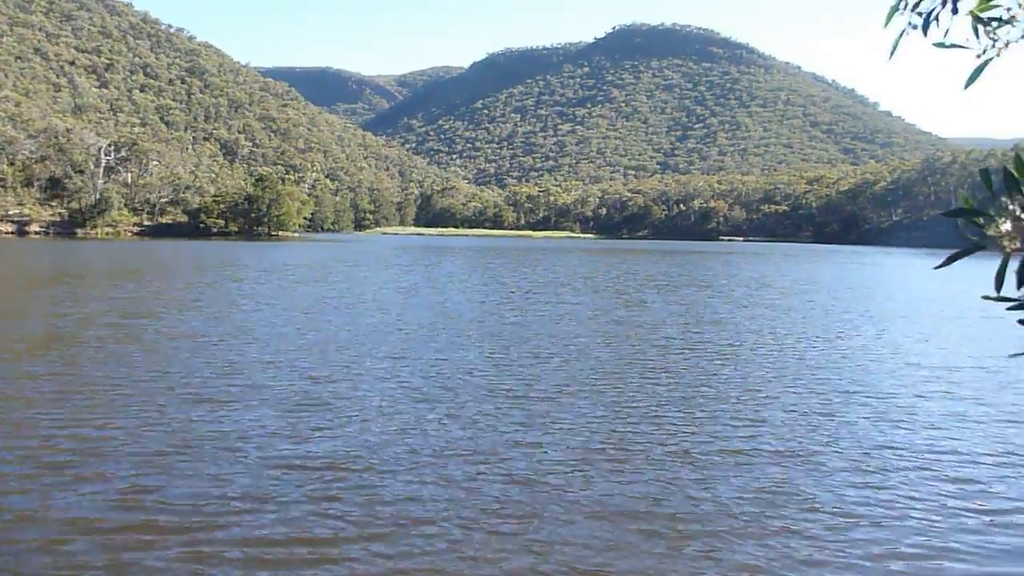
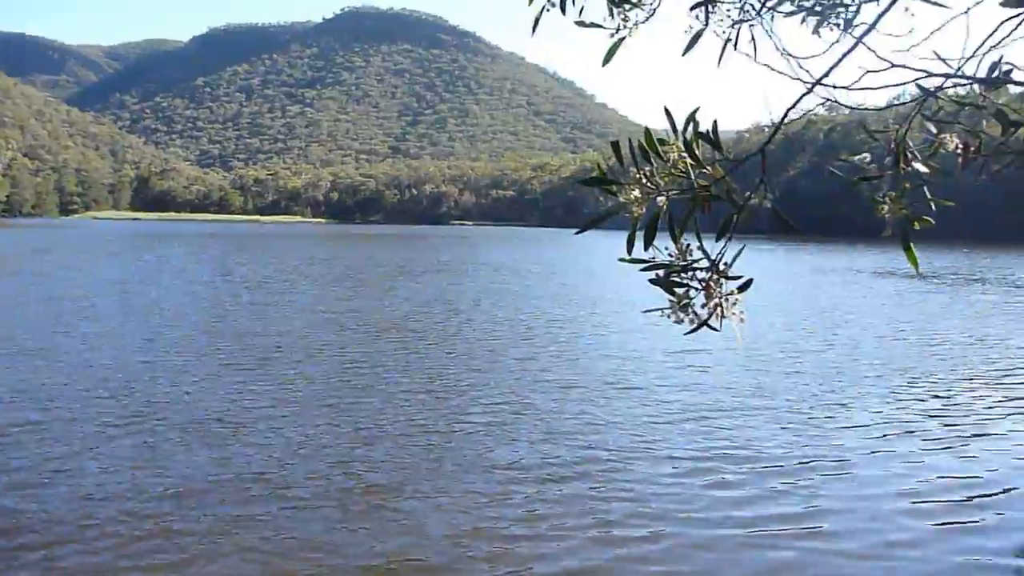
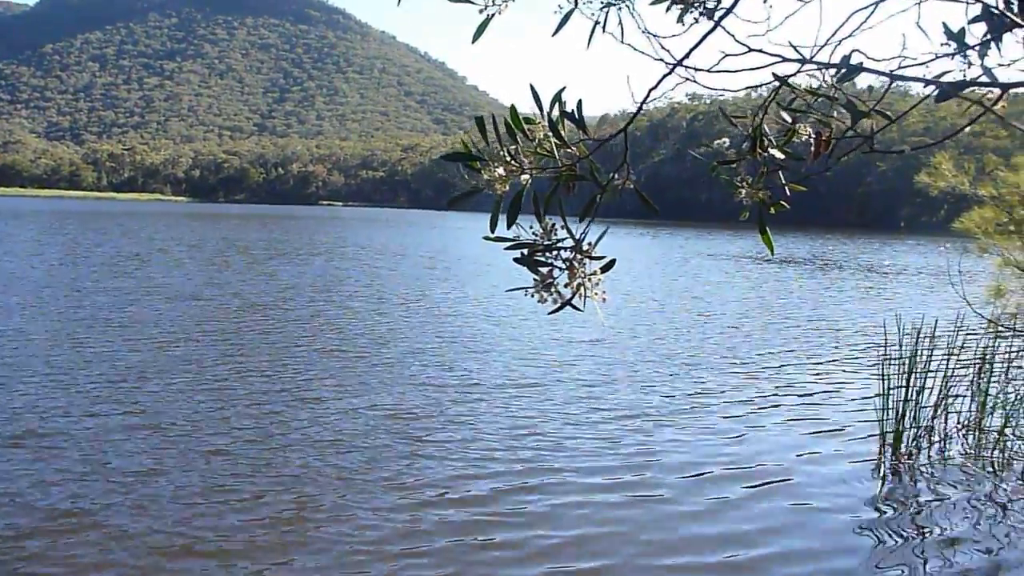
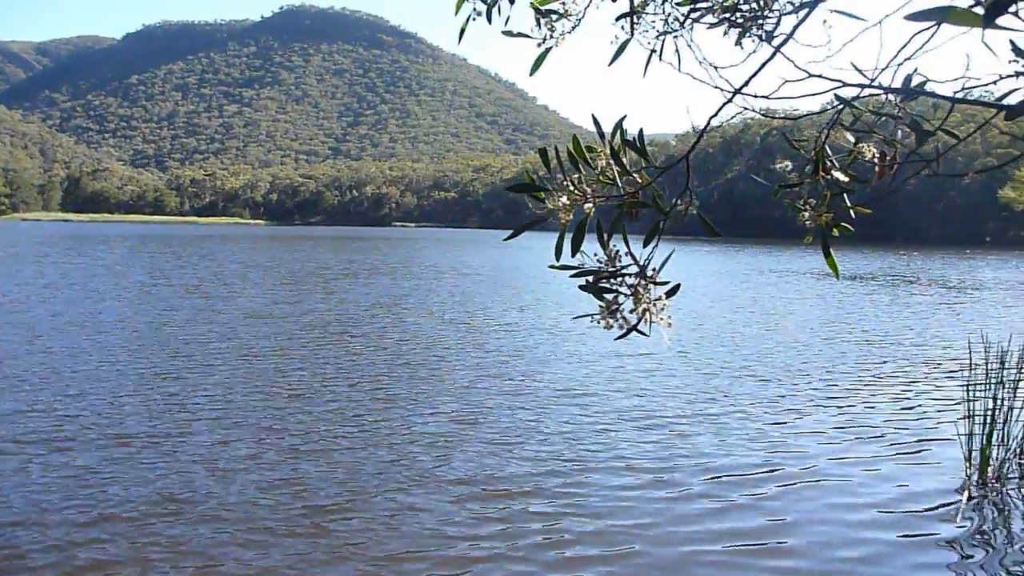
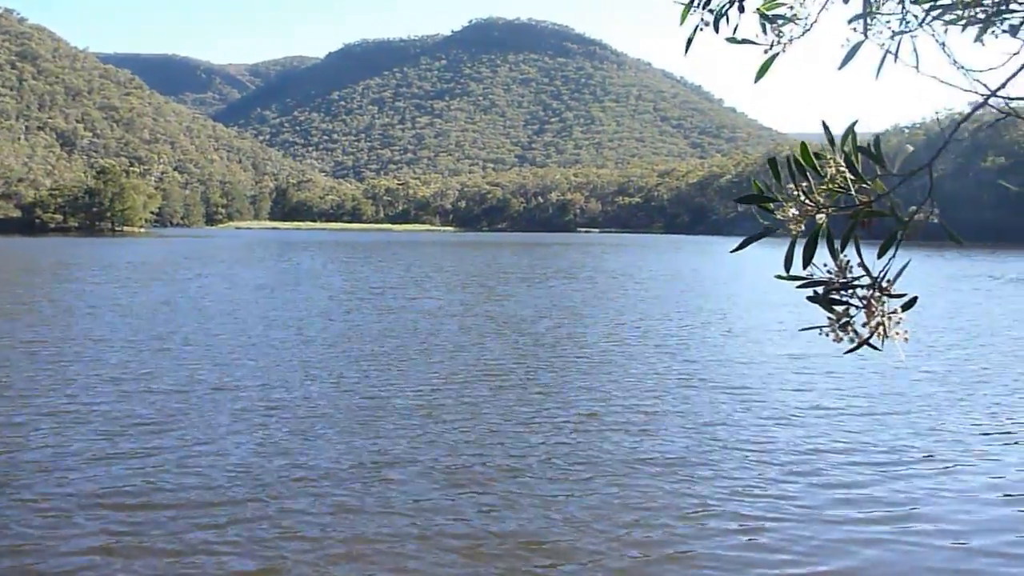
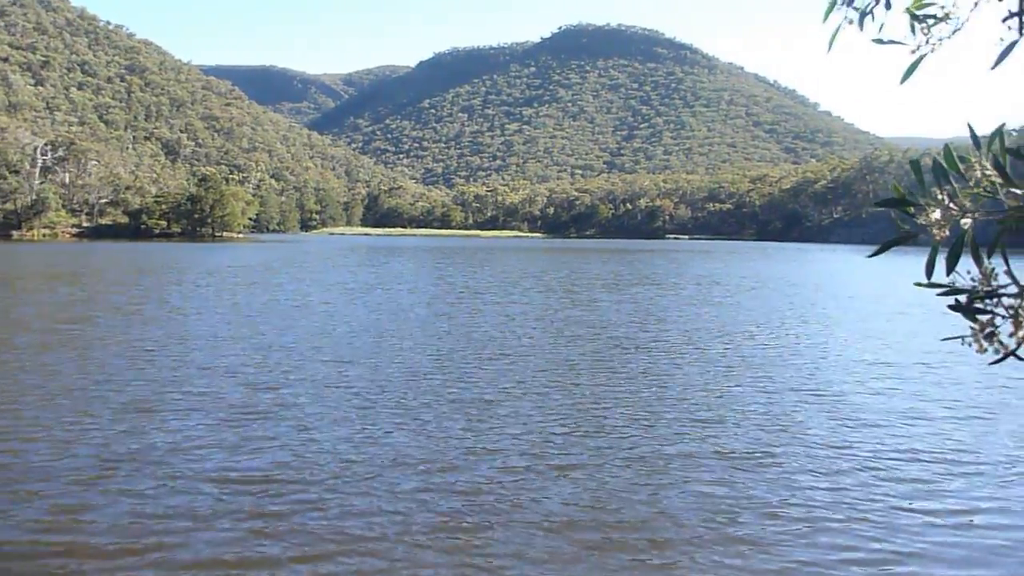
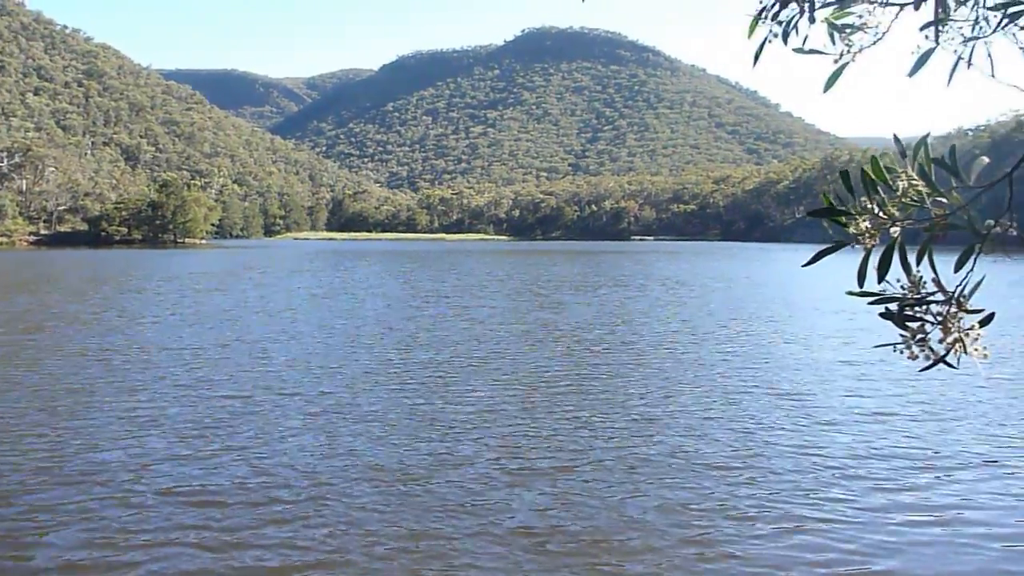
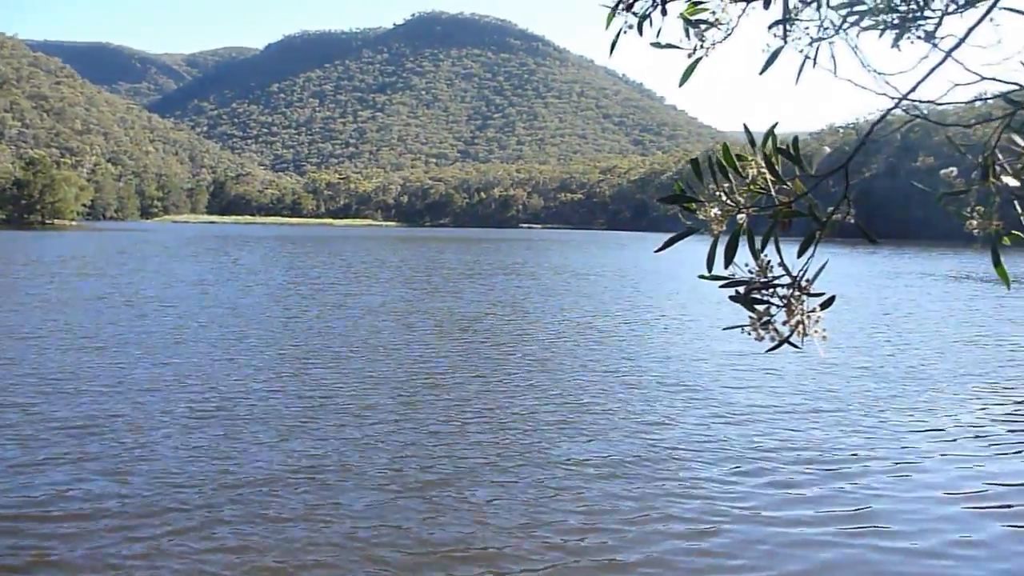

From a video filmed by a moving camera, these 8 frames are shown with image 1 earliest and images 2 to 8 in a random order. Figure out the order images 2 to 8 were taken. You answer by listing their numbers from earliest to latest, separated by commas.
6, 7, 5, 8, 2, 4, 3
